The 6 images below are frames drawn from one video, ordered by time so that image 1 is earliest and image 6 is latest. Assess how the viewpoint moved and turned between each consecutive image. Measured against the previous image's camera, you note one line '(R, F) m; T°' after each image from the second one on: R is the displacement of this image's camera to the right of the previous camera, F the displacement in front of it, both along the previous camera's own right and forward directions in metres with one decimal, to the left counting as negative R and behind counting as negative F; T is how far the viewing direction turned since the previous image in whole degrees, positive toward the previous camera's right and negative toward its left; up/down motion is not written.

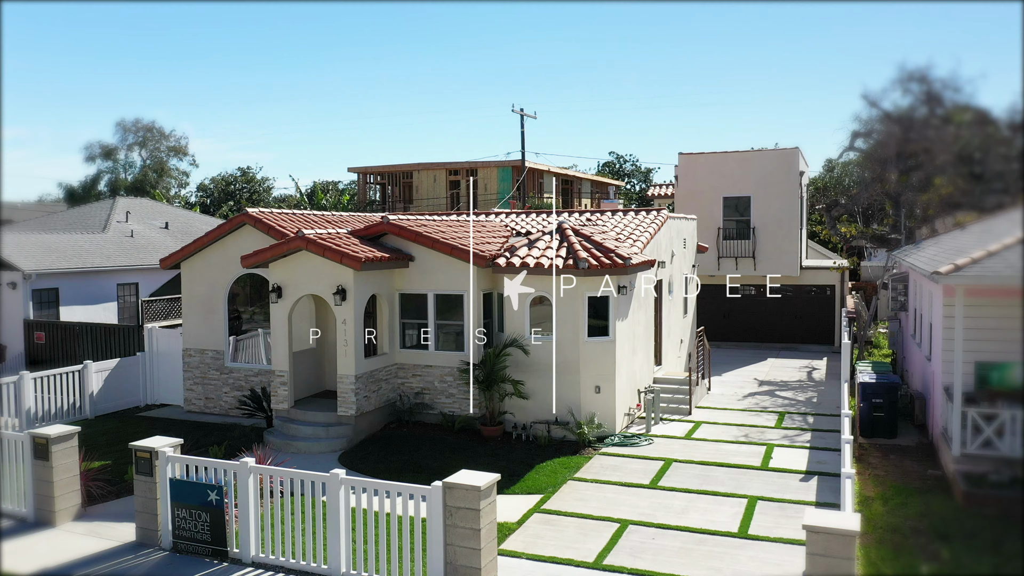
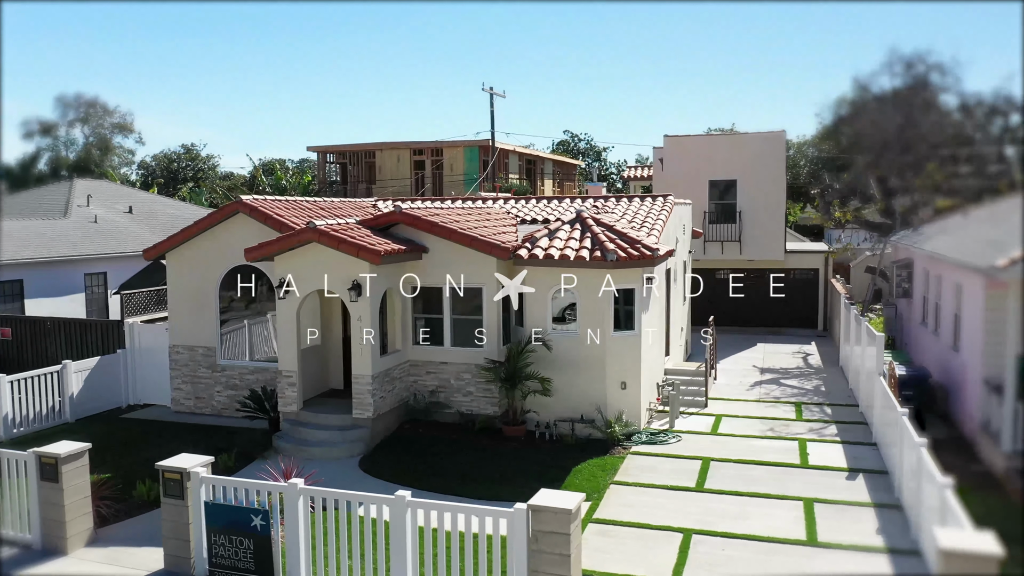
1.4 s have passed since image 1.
(-1.4, +0.7) m; +4°
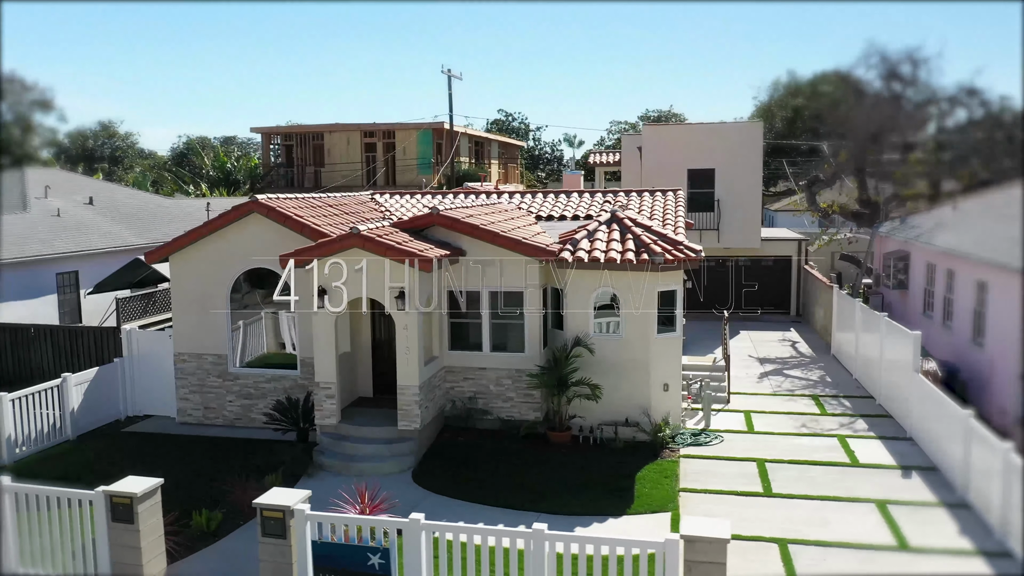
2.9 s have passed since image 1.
(-2.1, +0.4) m; +6°
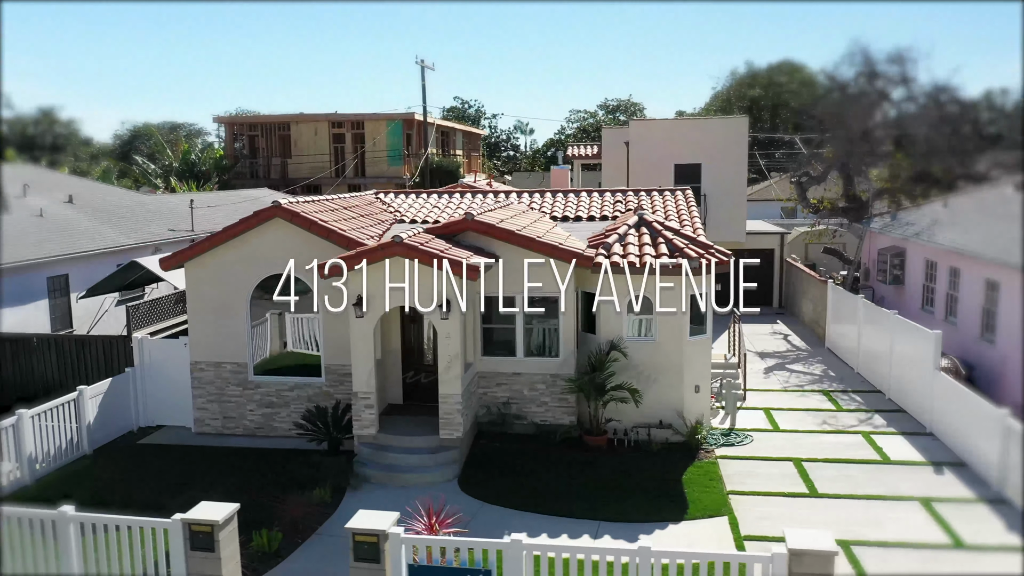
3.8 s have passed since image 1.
(-1.6, +0.1) m; +4°
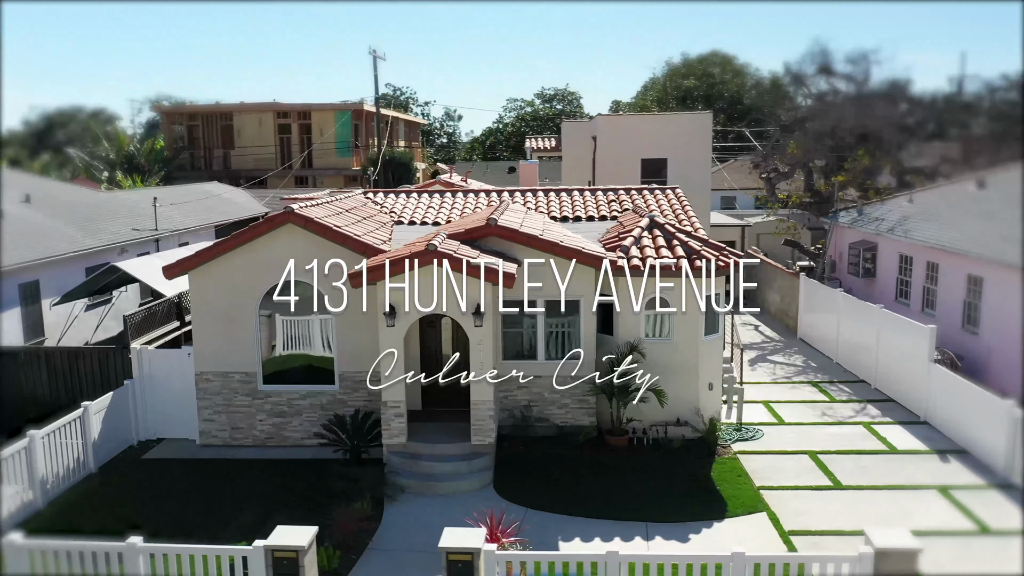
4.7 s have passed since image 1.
(-1.7, 0.0) m; +6°
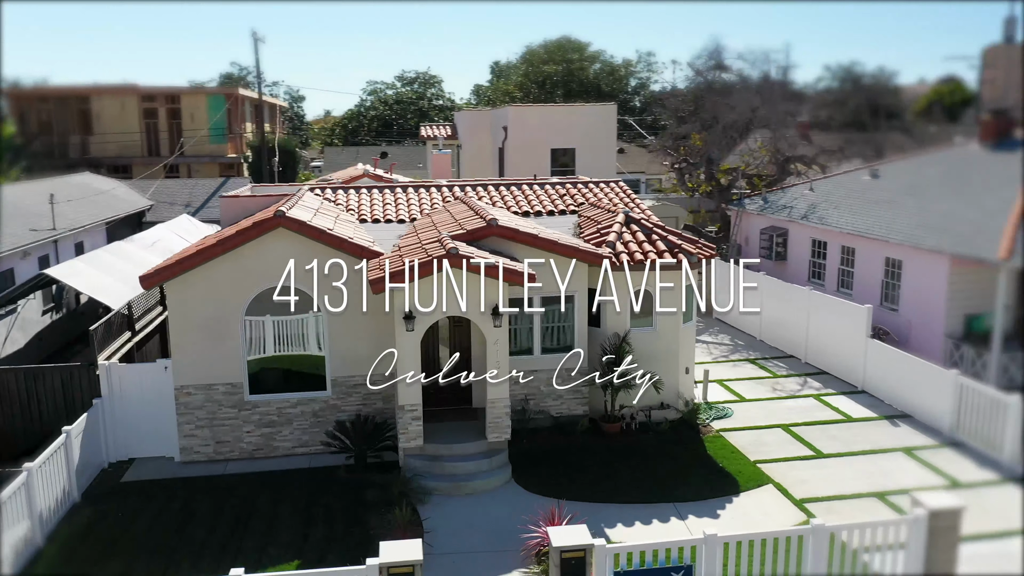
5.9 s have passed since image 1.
(-2.8, 0.0) m; +12°
